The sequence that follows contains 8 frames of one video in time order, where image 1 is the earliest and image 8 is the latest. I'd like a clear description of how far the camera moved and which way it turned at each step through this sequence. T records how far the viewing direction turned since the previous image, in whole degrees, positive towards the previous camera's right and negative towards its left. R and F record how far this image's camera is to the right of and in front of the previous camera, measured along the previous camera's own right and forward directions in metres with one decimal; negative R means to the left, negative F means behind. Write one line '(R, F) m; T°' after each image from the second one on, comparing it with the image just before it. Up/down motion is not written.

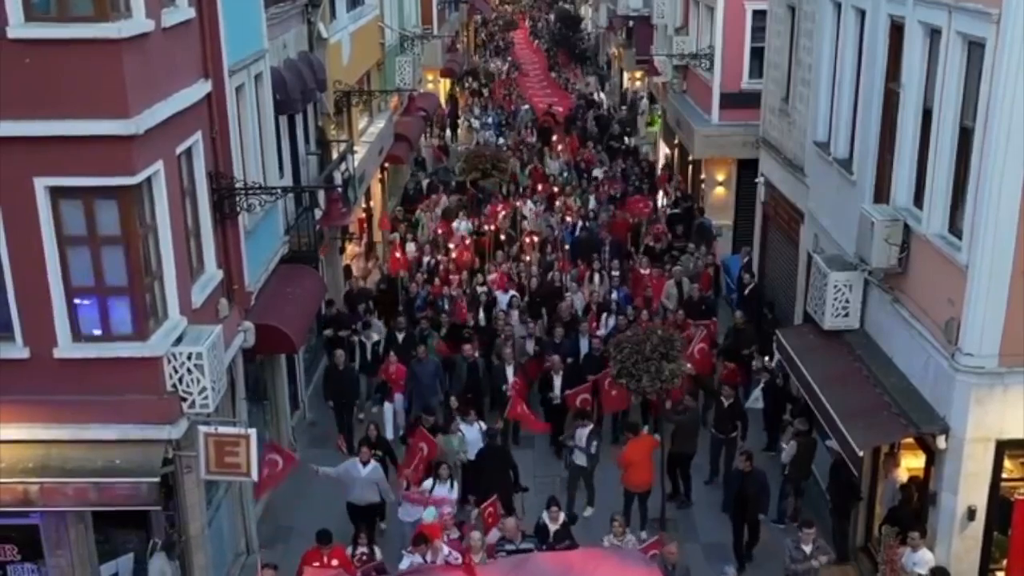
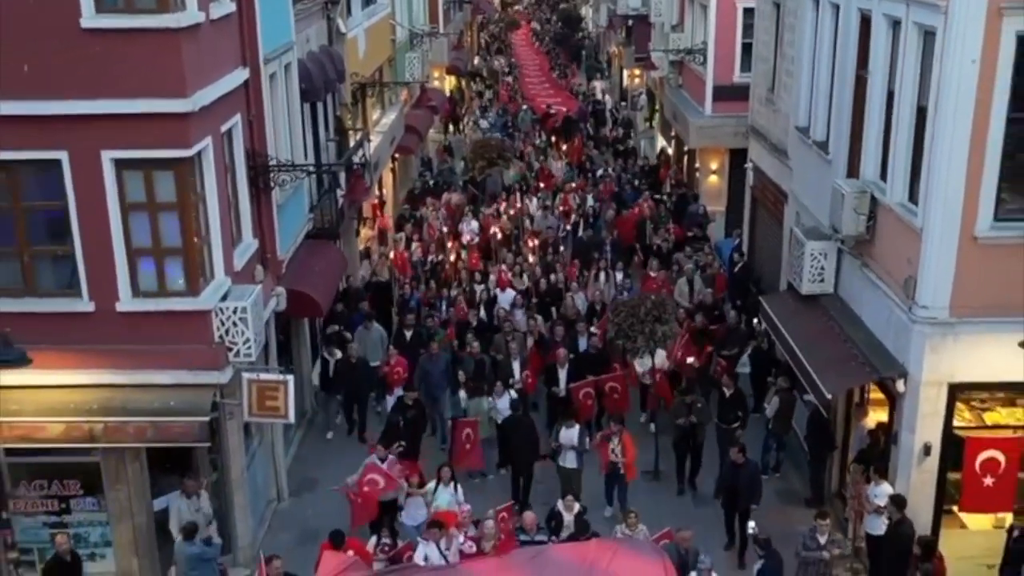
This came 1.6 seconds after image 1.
(-0.1, -1.3) m; 0°
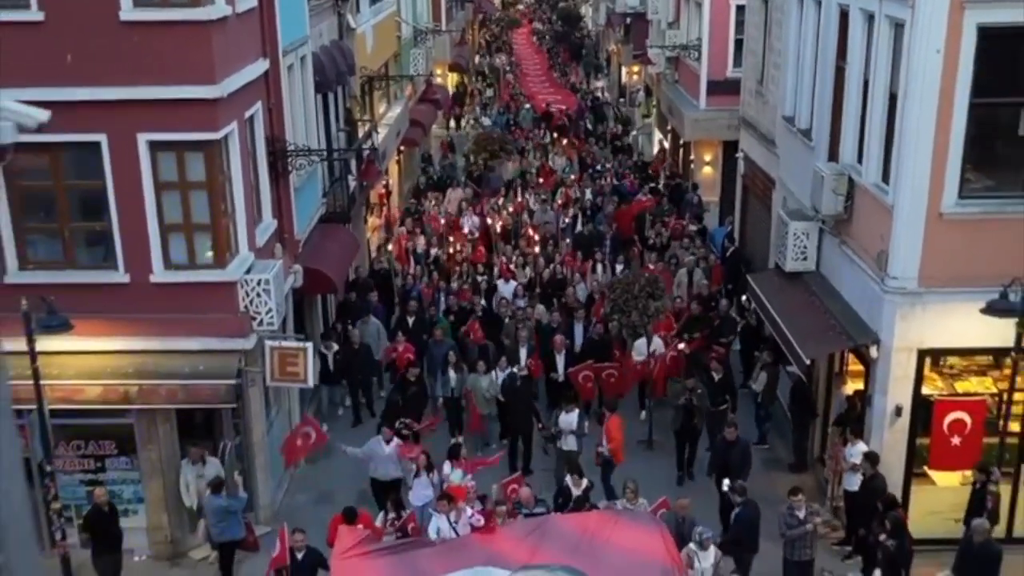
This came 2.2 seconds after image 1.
(0.0, -0.9) m; 0°
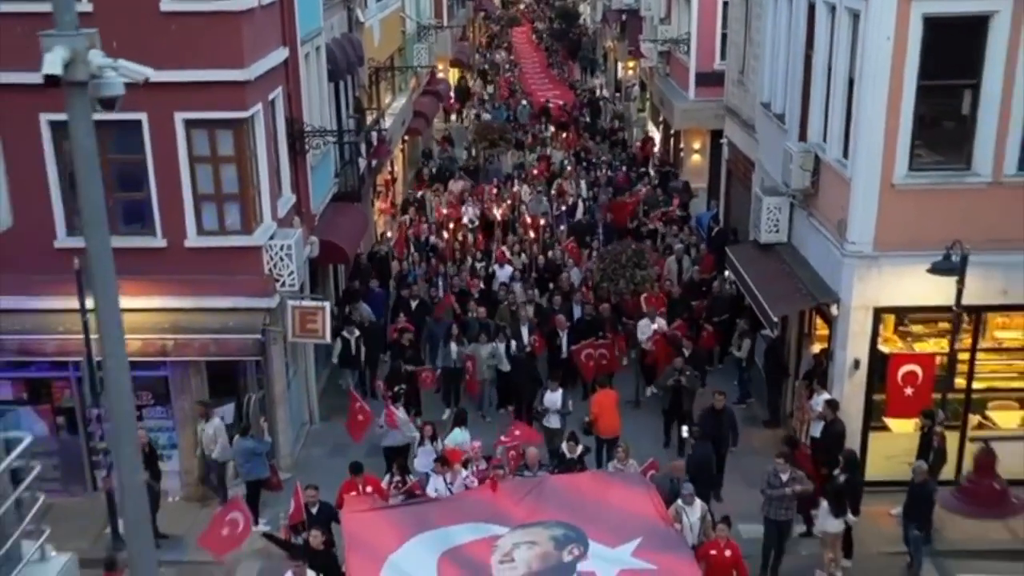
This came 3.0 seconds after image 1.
(0.0, -1.4) m; 0°
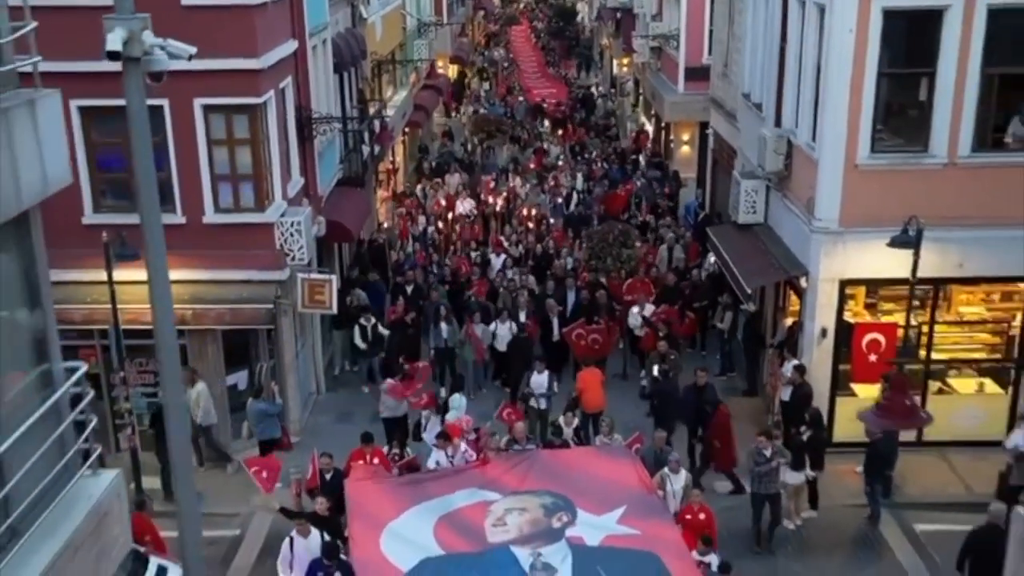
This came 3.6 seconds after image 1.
(+0.1, -1.1) m; 0°
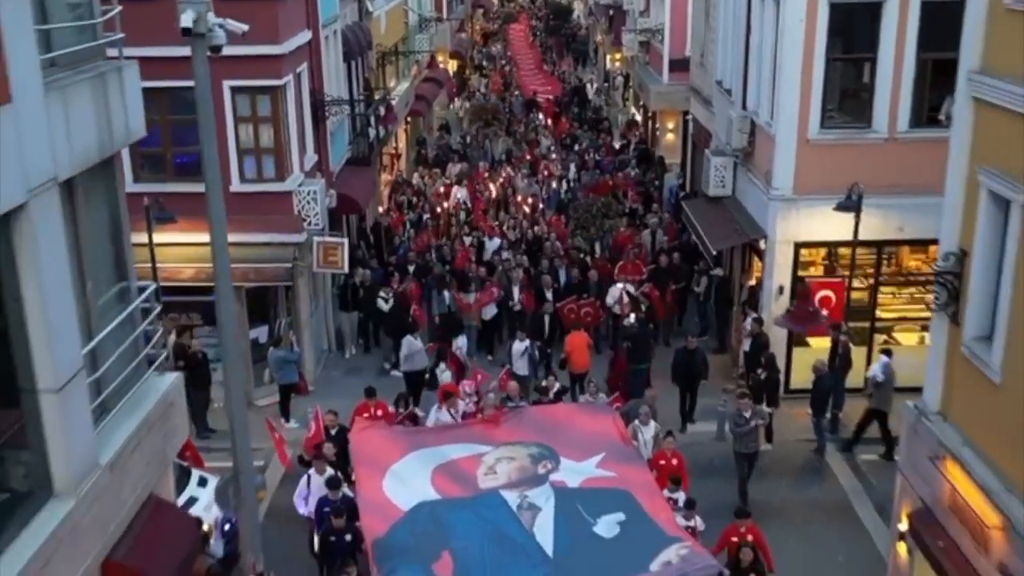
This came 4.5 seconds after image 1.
(+0.1, -1.8) m; 0°
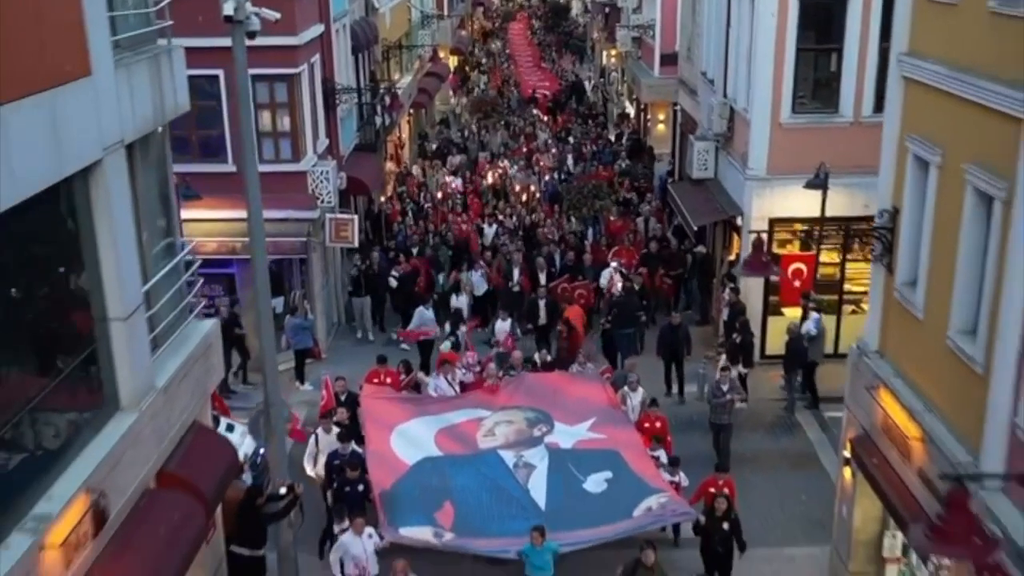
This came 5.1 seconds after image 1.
(0.0, -1.4) m; 0°
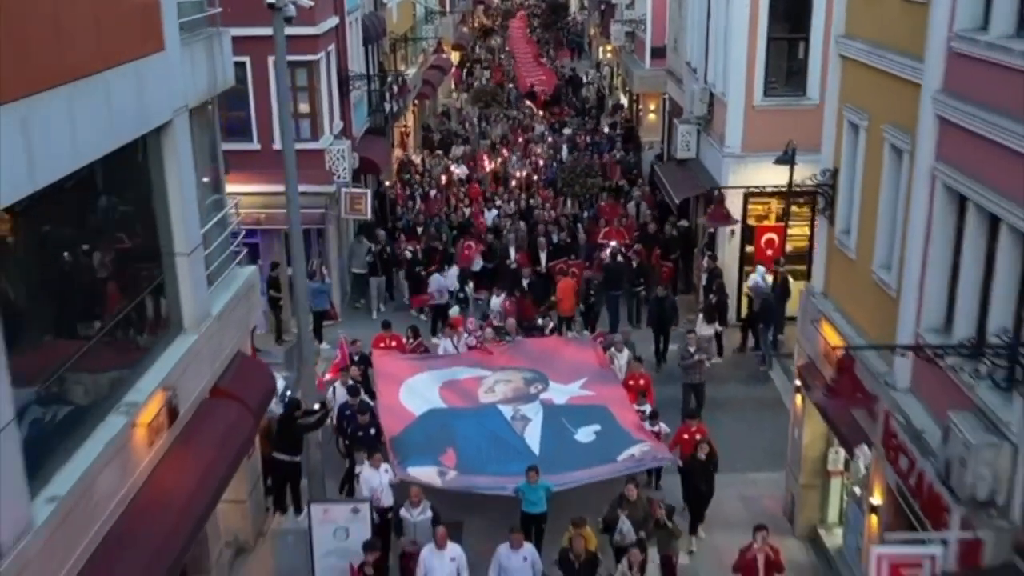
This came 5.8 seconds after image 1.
(0.0, -1.8) m; 0°
